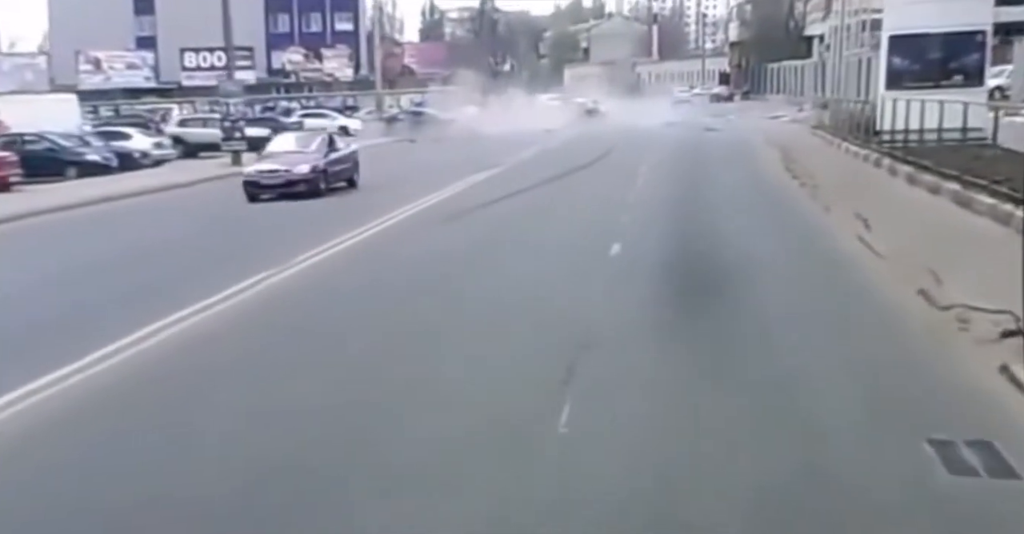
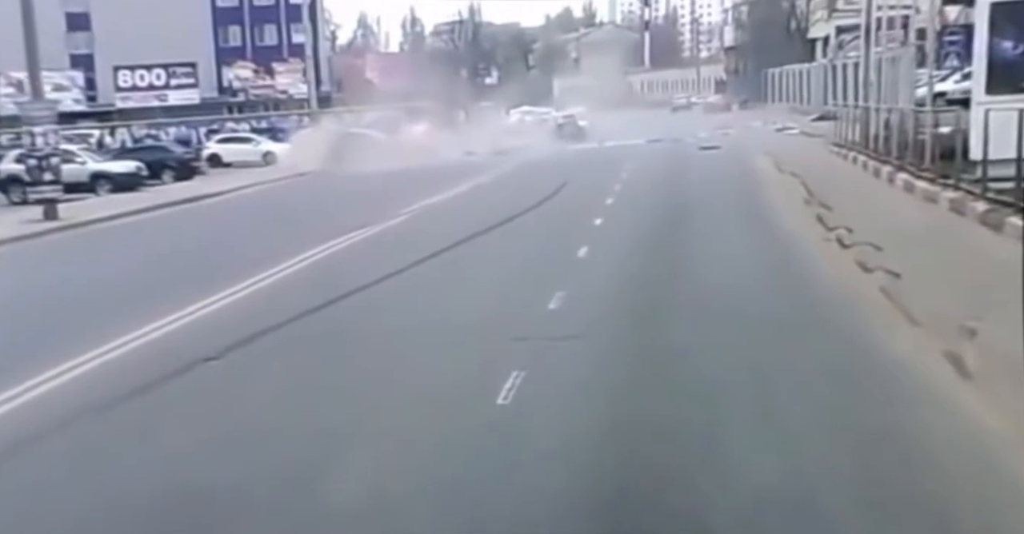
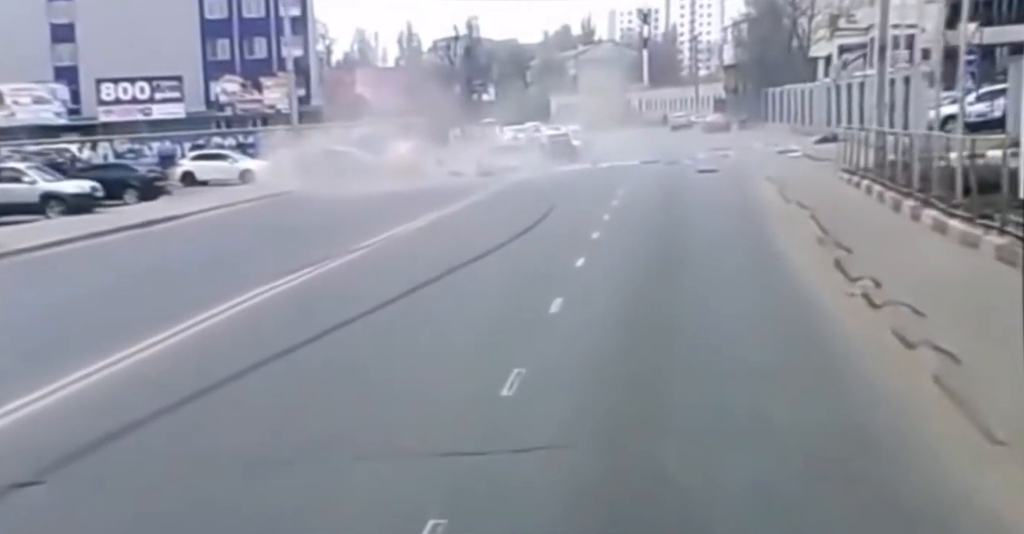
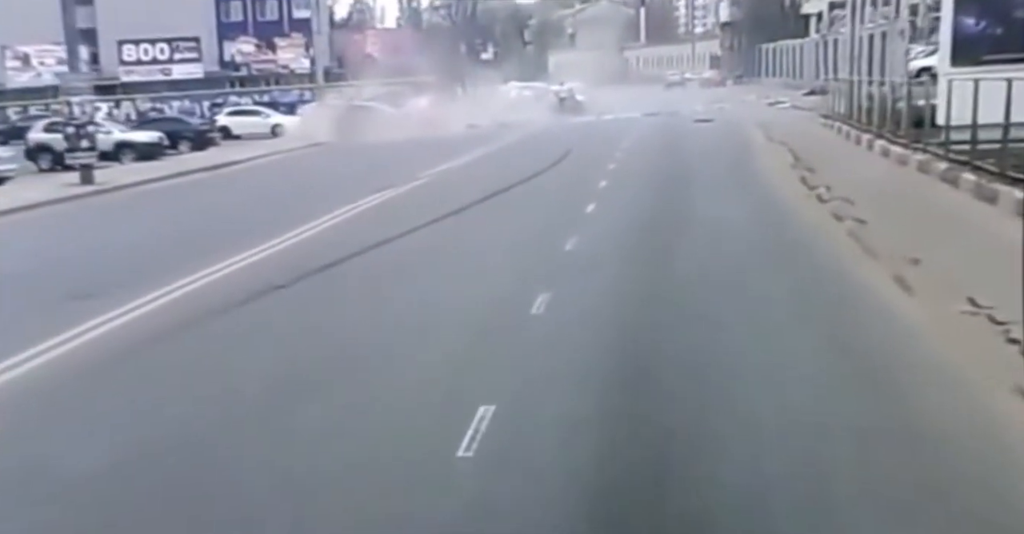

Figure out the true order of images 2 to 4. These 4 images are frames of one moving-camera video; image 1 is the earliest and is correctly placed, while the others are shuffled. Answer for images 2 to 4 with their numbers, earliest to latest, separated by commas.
4, 2, 3
